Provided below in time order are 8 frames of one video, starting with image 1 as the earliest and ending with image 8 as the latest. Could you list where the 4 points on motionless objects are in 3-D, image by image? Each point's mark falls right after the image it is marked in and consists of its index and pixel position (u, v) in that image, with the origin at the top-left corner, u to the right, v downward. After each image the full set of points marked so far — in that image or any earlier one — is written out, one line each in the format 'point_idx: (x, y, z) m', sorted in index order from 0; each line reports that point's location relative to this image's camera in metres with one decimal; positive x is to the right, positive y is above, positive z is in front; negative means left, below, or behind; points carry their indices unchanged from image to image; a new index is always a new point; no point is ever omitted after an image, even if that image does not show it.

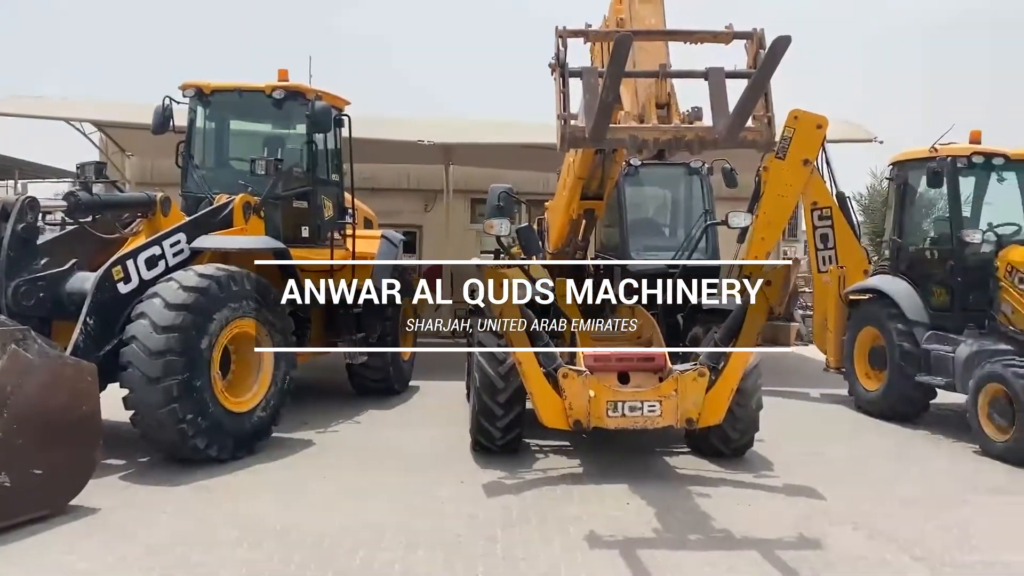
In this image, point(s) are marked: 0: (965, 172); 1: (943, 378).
0: (+3.7, +0.9, +7.2) m
1: (+3.4, -0.7, +7.0) m
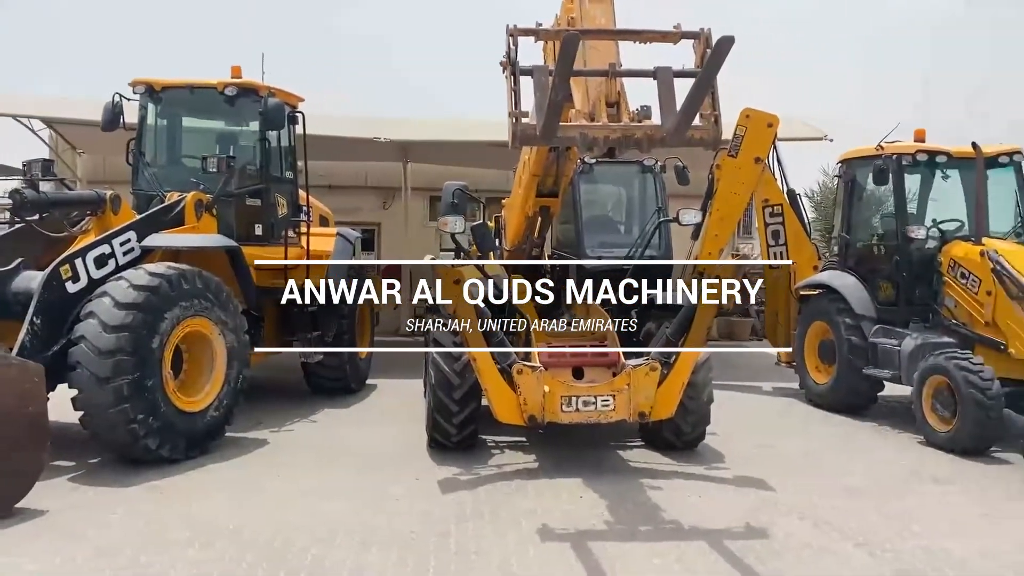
0: (+3.3, +1.0, +7.4) m
1: (+3.0, -0.7, +7.1) m
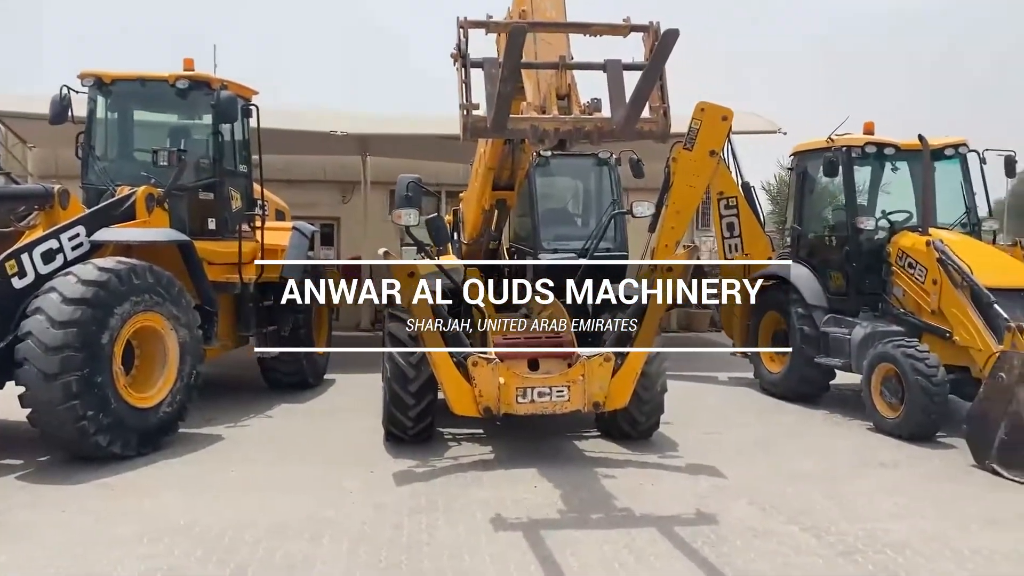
0: (+2.9, +1.1, +7.5) m
1: (+2.7, -0.6, +7.3) m
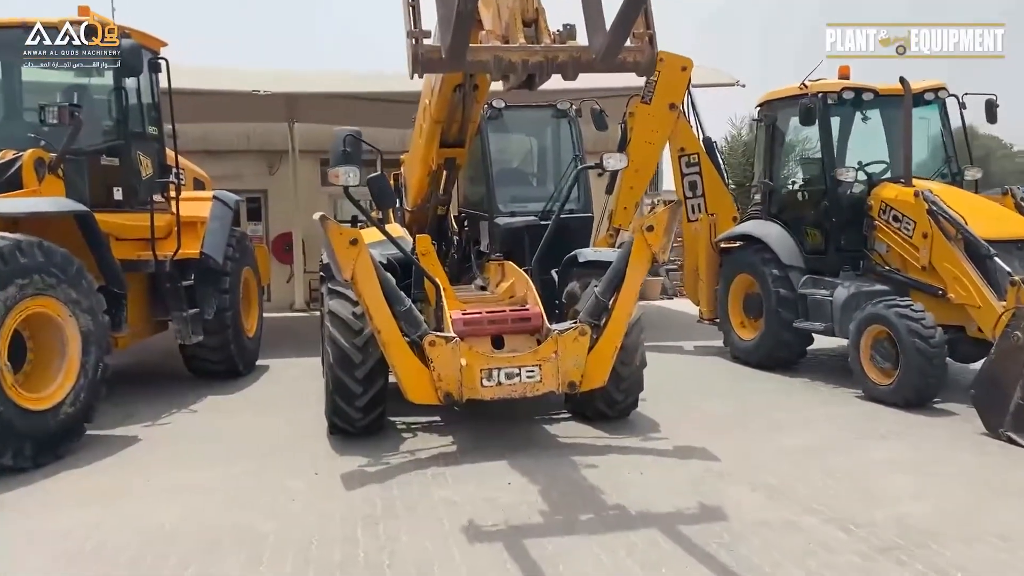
0: (+2.5, +1.4, +6.9) m
1: (+2.4, -0.3, +6.7) m
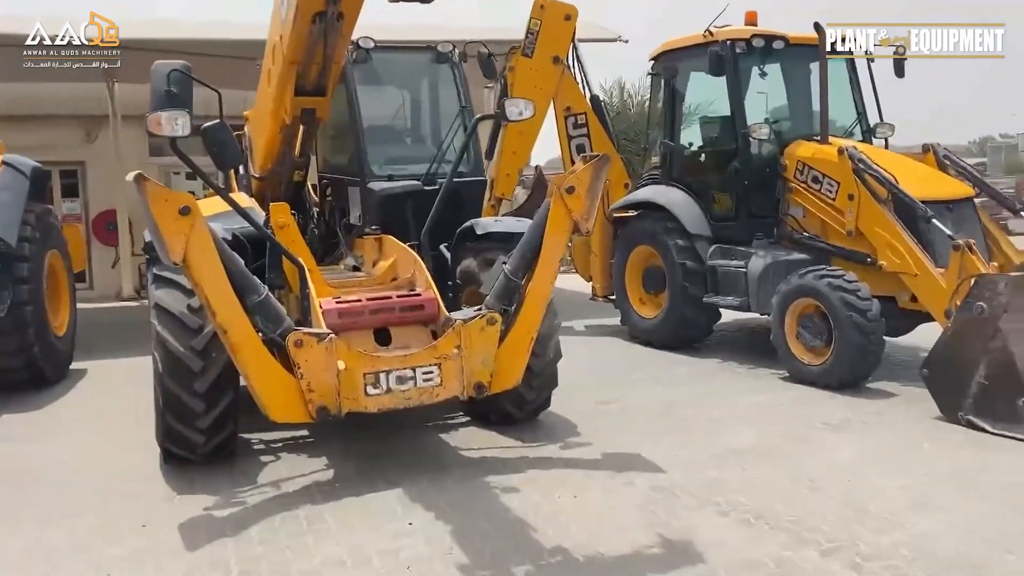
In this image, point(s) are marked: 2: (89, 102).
0: (+1.6, +1.6, +6.2) m
1: (+1.5, -0.1, +6.1) m
2: (-5.2, +2.3, +10.8) m
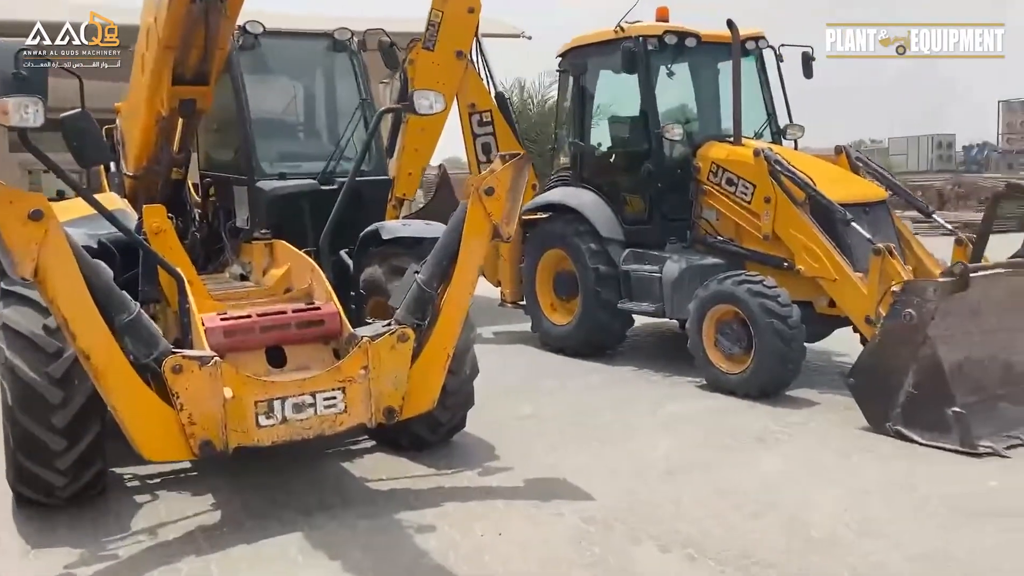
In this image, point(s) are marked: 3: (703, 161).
0: (+1.0, +1.6, +6.0) m
1: (+0.9, -0.1, +5.8) m
2: (-6.3, +2.1, +9.8) m
3: (+1.3, +0.8, +5.9) m
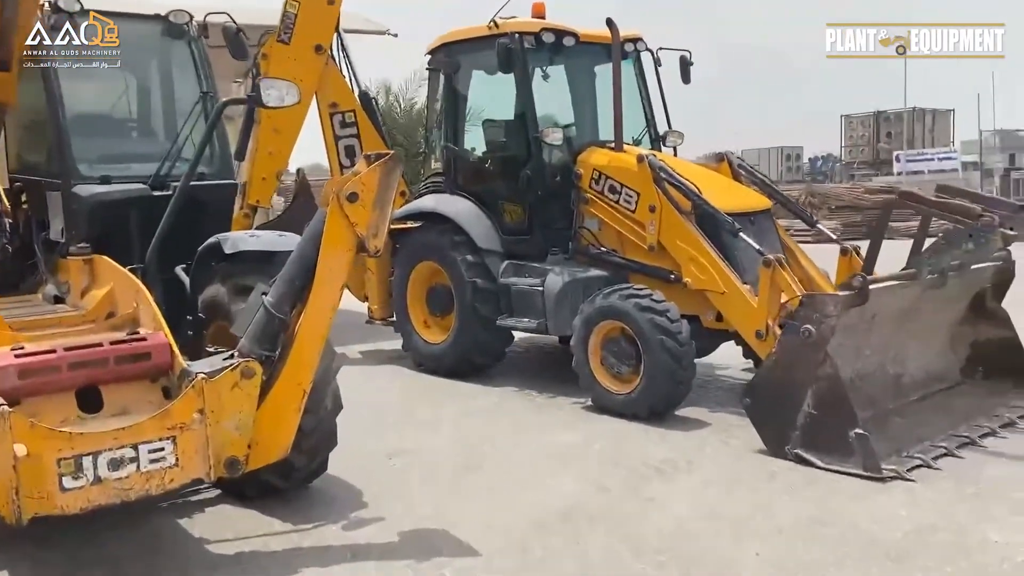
0: (+0.1, +1.5, +5.6) m
1: (+0.1, -0.2, +5.4) m
2: (-7.7, +1.9, +8.3) m
3: (+0.4, +0.8, +5.5) m
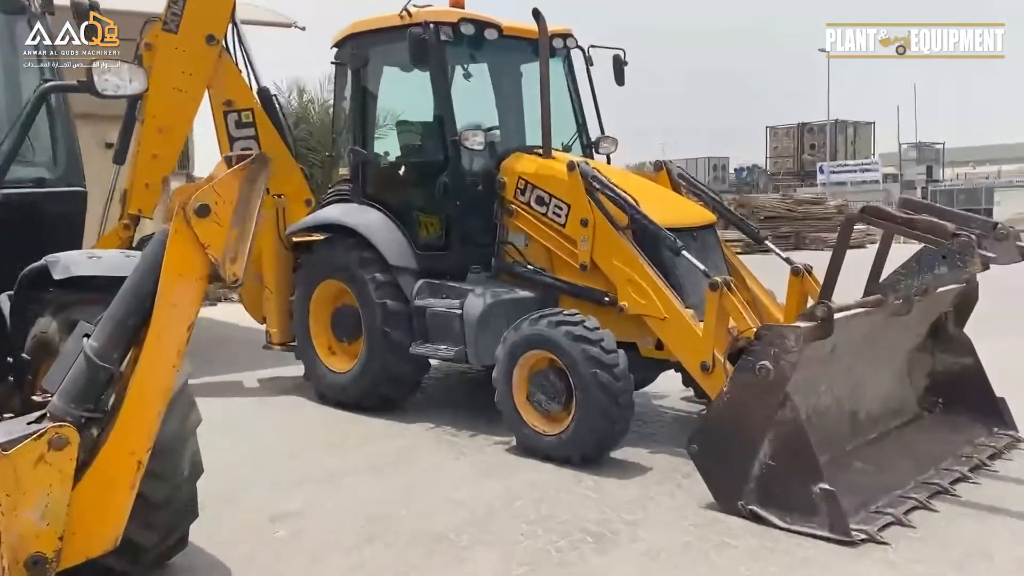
0: (-0.4, +1.4, +5.0) m
1: (-0.3, -0.3, +4.8) m
2: (-8.3, +1.8, +7.0) m
3: (0.0, +0.6, +5.0) m
